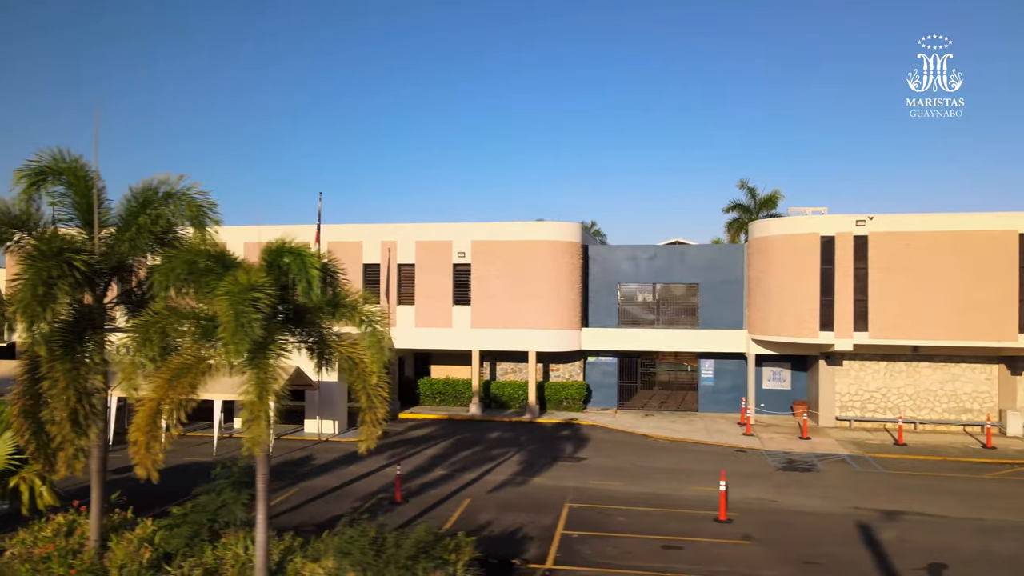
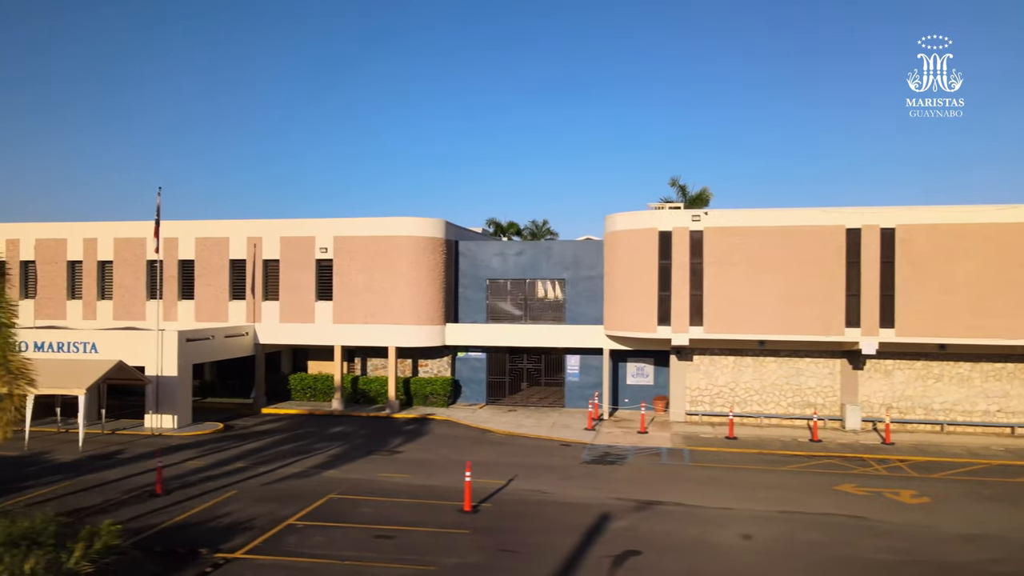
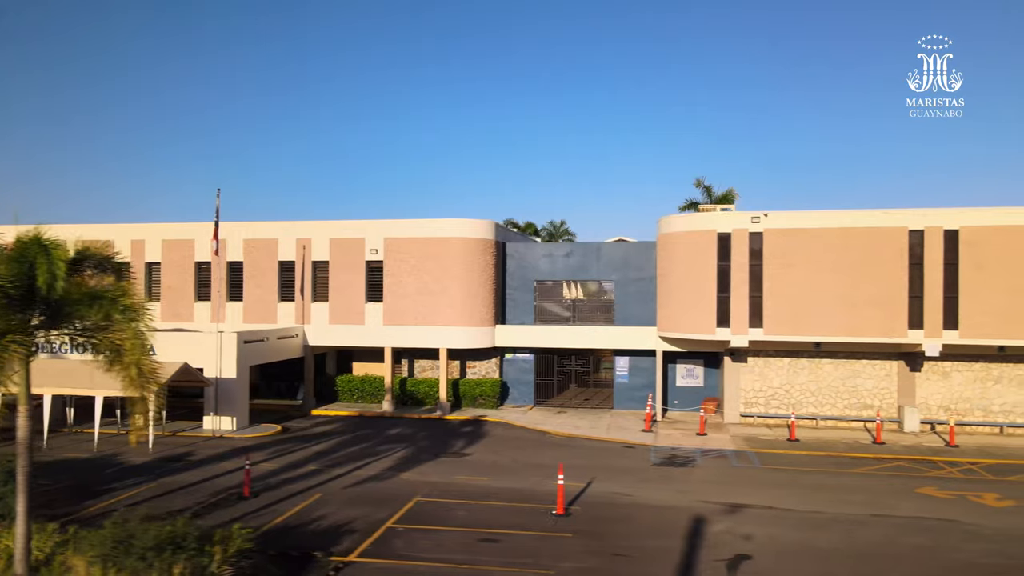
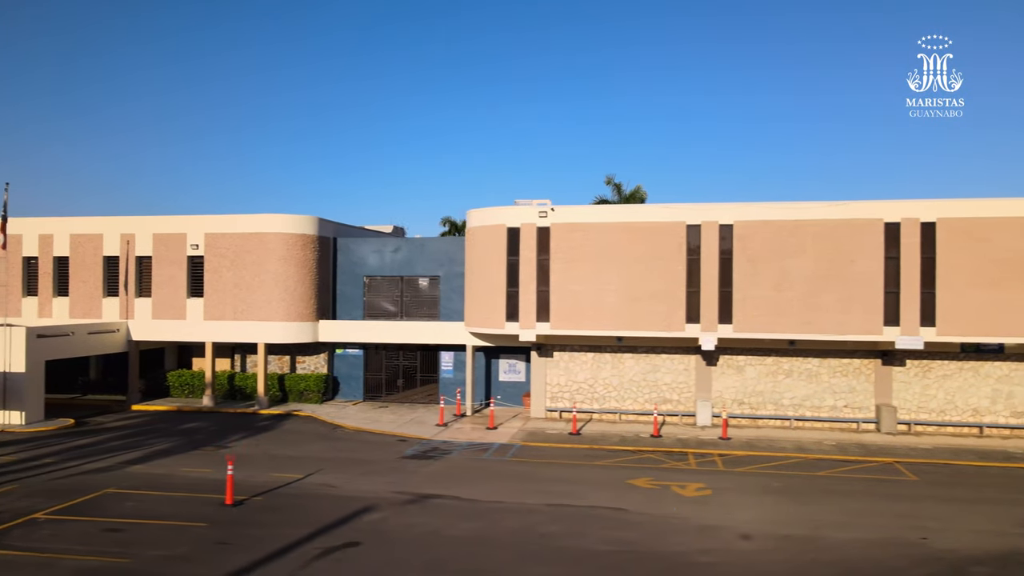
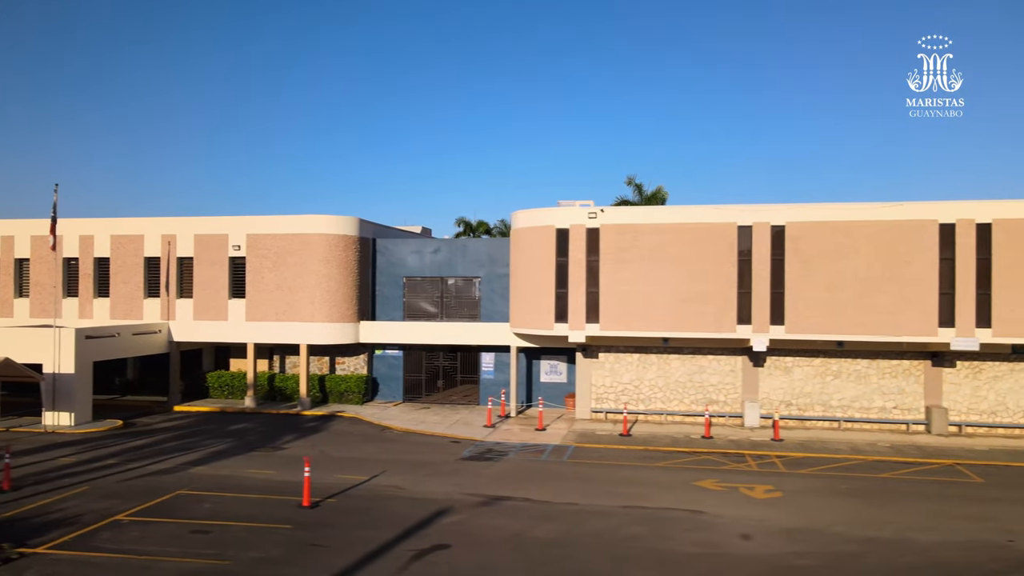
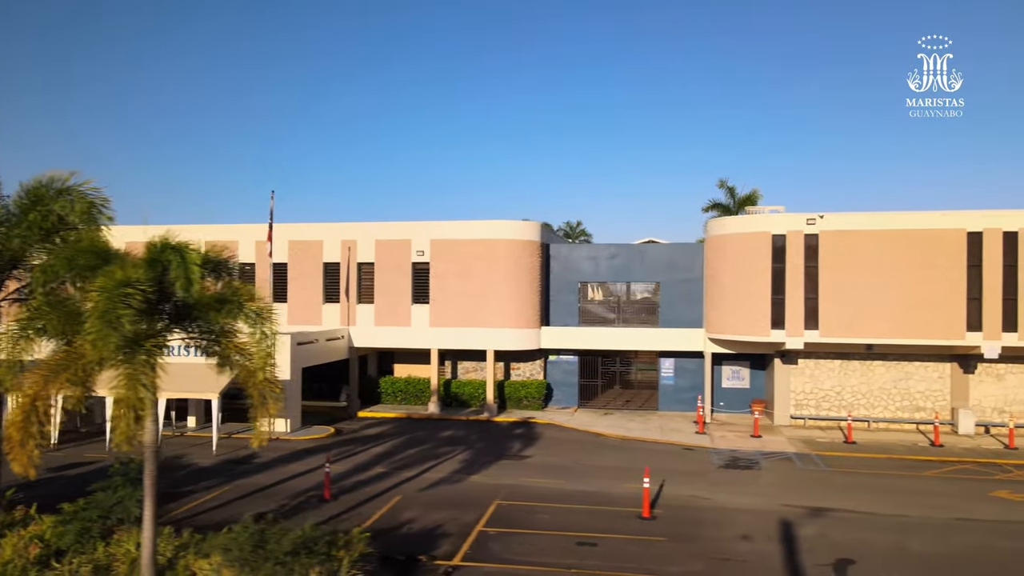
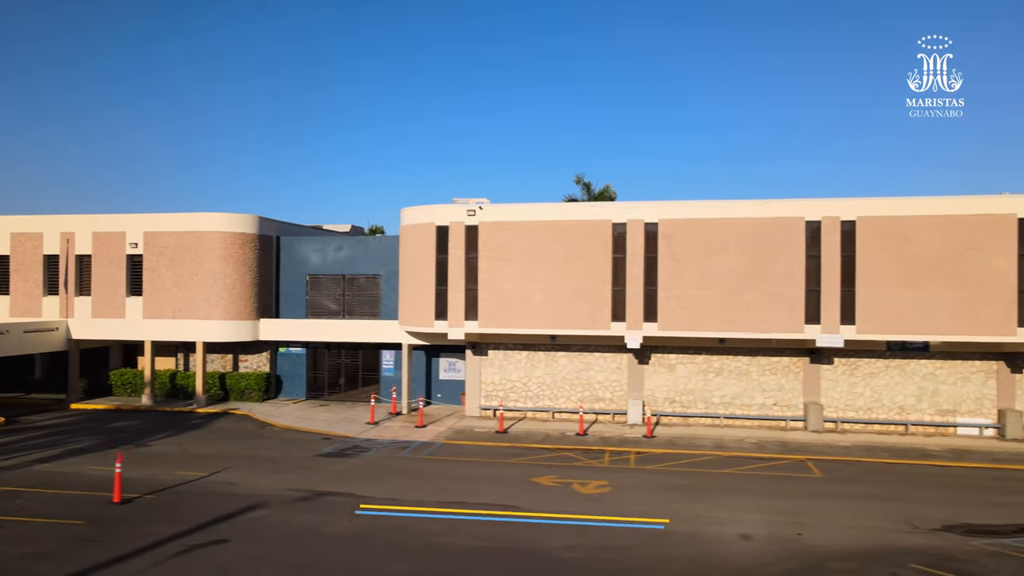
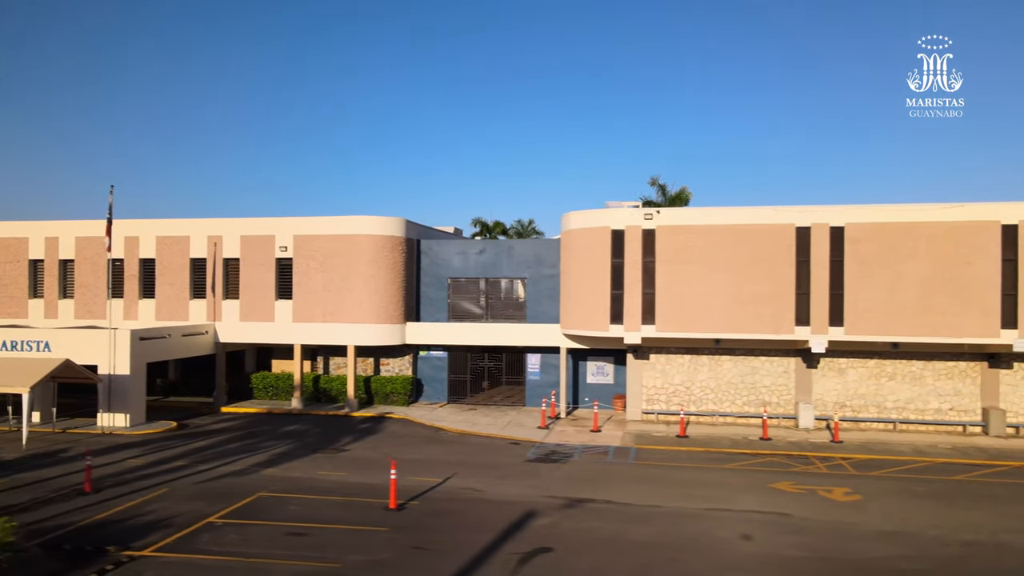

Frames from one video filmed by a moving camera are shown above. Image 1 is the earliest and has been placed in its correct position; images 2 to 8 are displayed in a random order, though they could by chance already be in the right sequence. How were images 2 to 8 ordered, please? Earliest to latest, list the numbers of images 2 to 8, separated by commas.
6, 3, 2, 8, 5, 4, 7
